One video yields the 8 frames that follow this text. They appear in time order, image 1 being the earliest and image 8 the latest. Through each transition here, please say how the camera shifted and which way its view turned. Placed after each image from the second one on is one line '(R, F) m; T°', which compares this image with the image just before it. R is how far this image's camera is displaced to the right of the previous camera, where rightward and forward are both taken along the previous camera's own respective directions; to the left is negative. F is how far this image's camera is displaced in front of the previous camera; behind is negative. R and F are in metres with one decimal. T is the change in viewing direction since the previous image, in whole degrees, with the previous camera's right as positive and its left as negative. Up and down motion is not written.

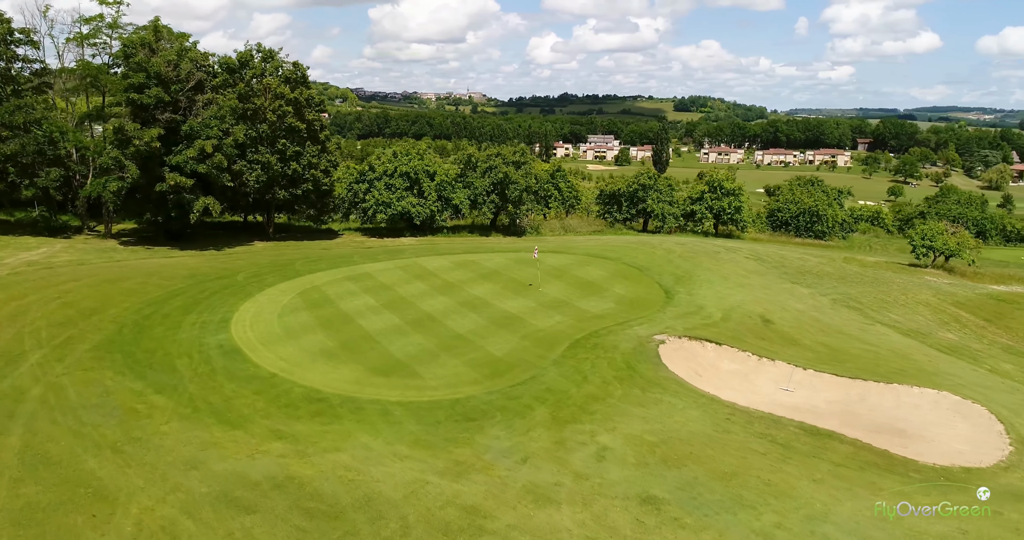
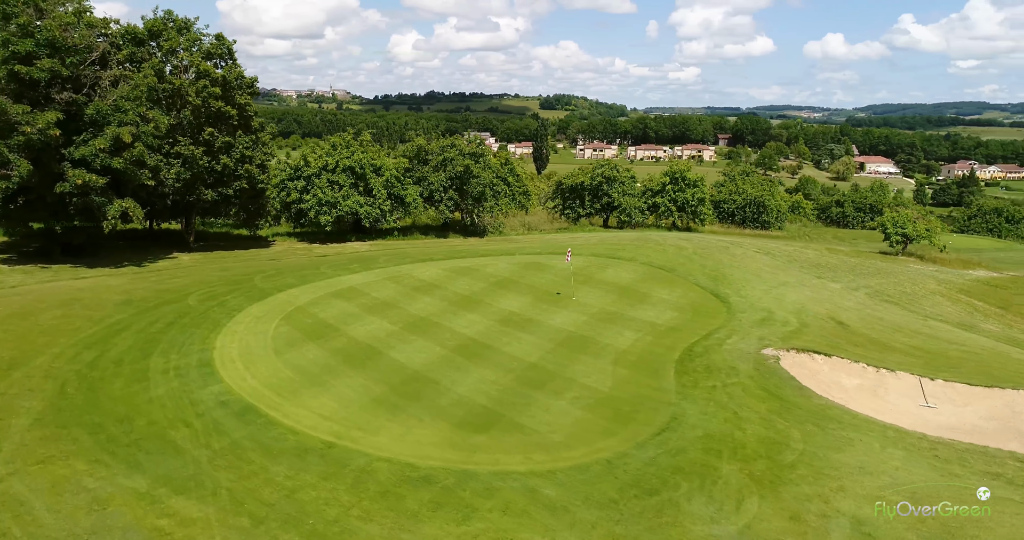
(-6.7, +6.6) m; +10°
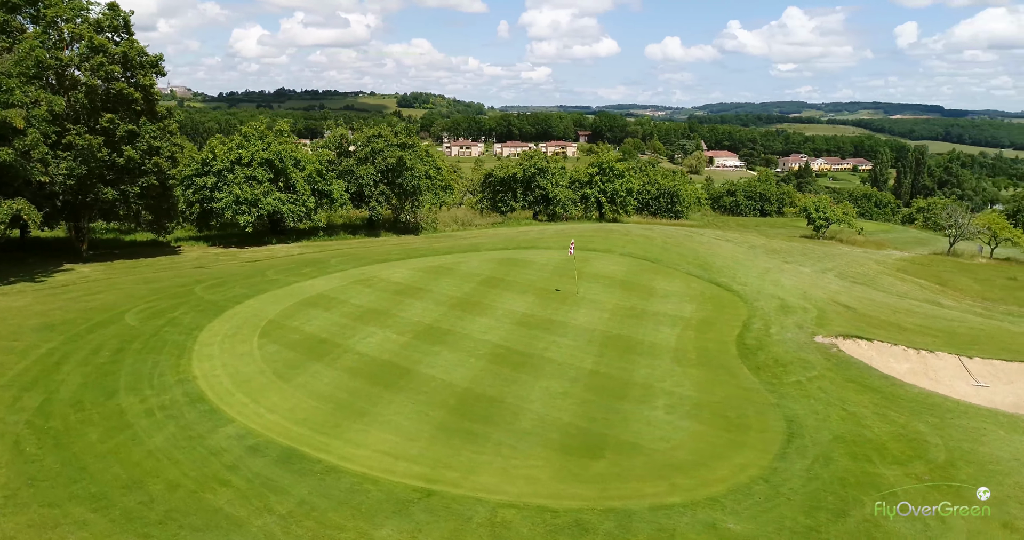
(-5.2, +3.5) m; +11°
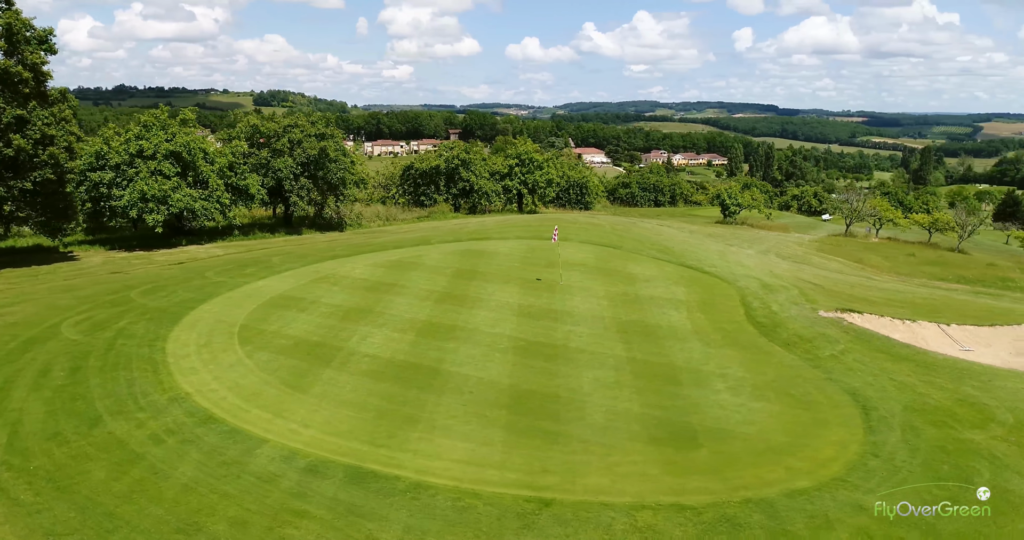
(-4.1, +1.9) m; +10°
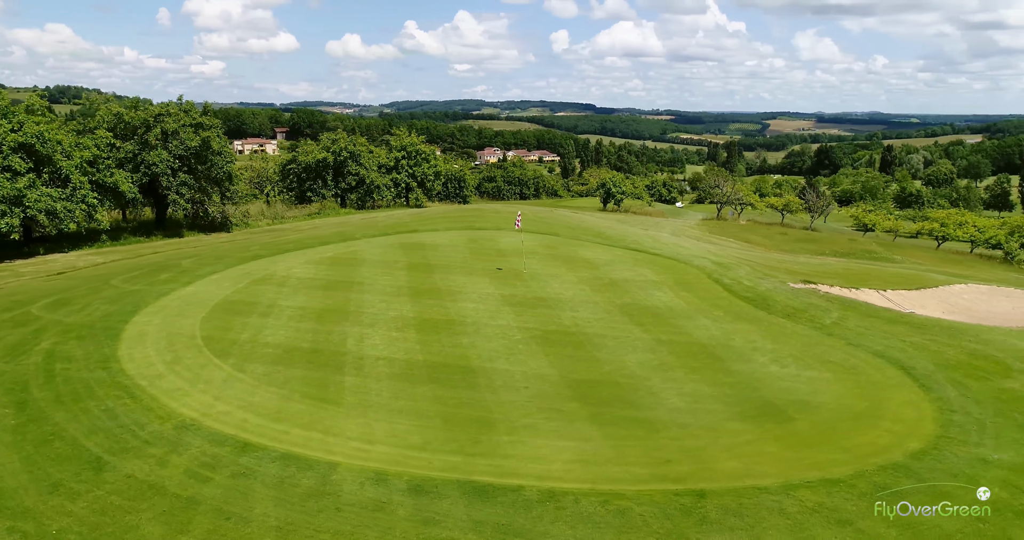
(-4.6, +1.9) m; +13°
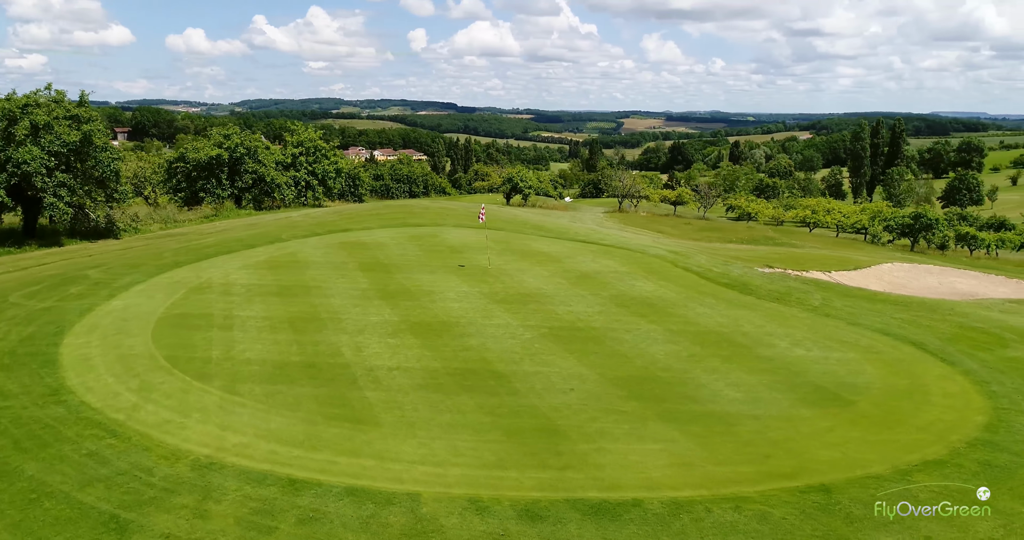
(-3.3, +1.7) m; +11°
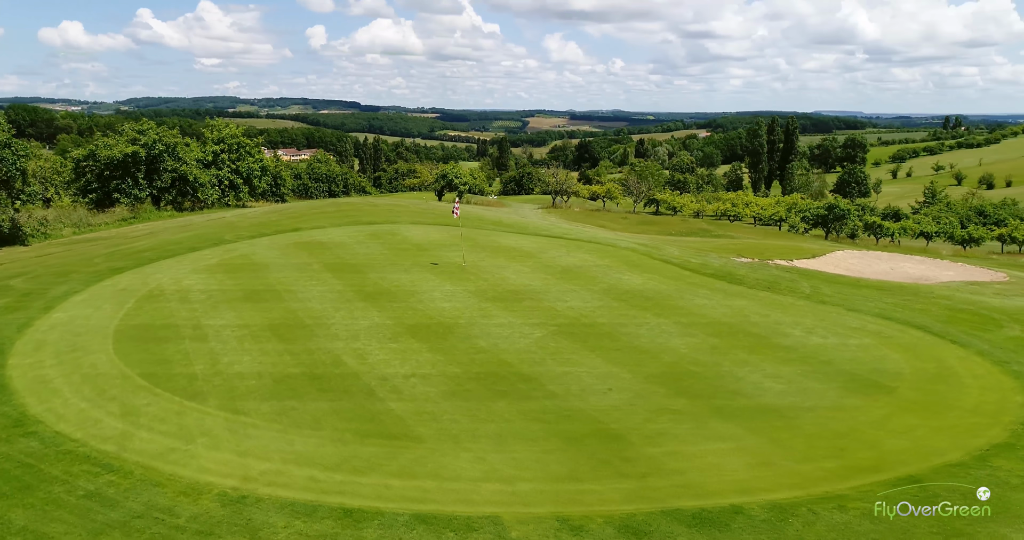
(-2.2, +1.2) m; +7°
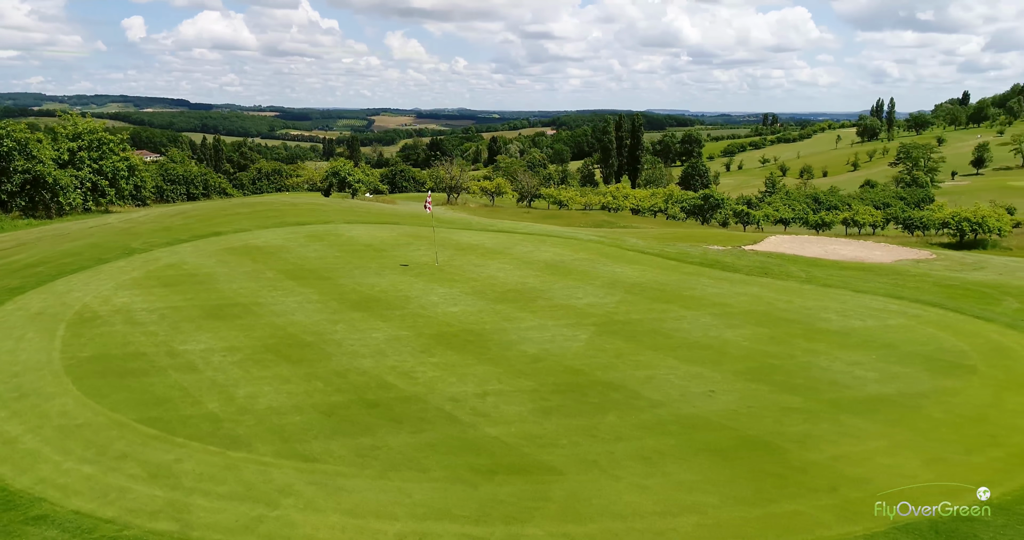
(-3.7, +2.2) m; +12°
